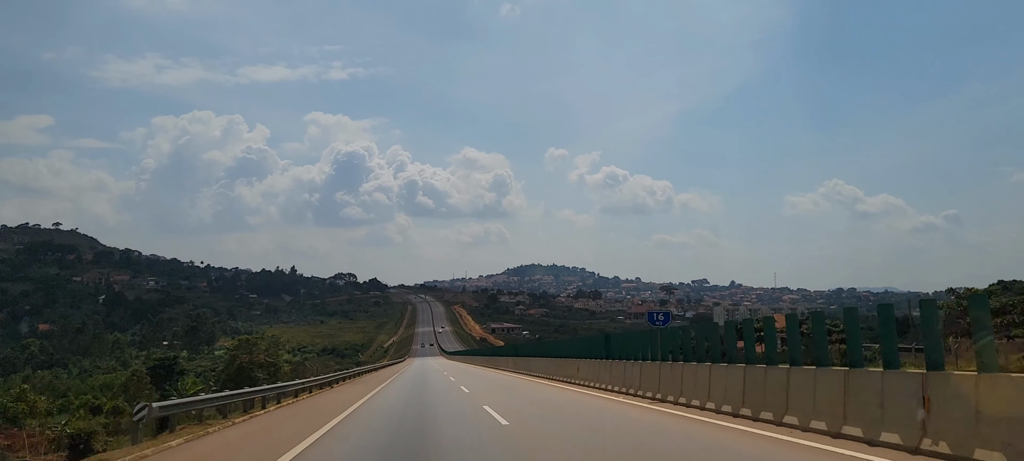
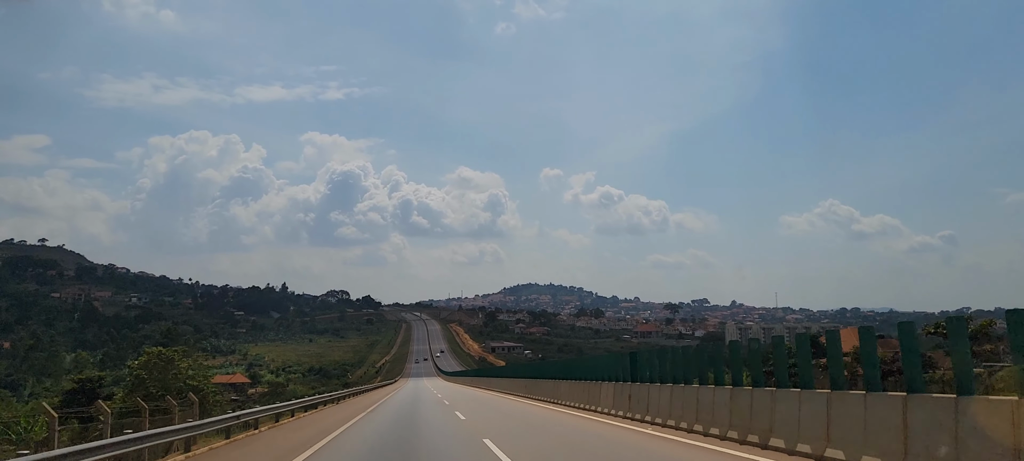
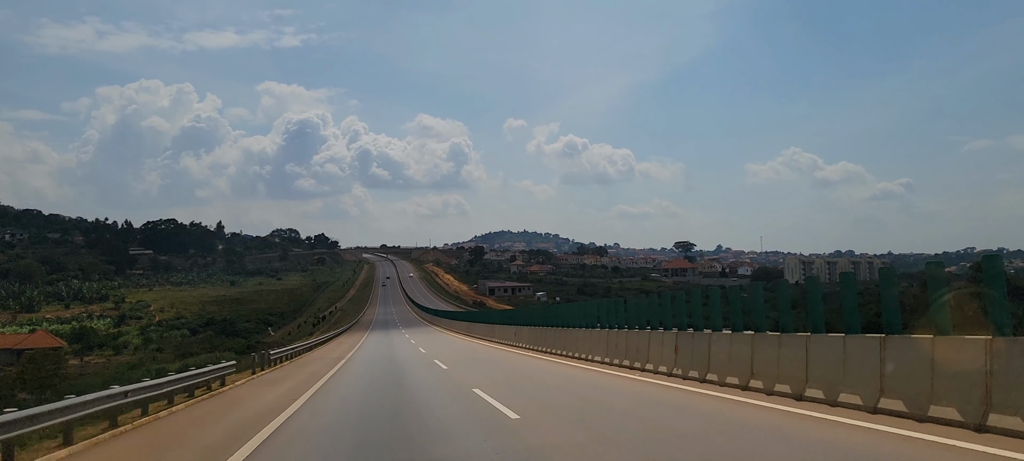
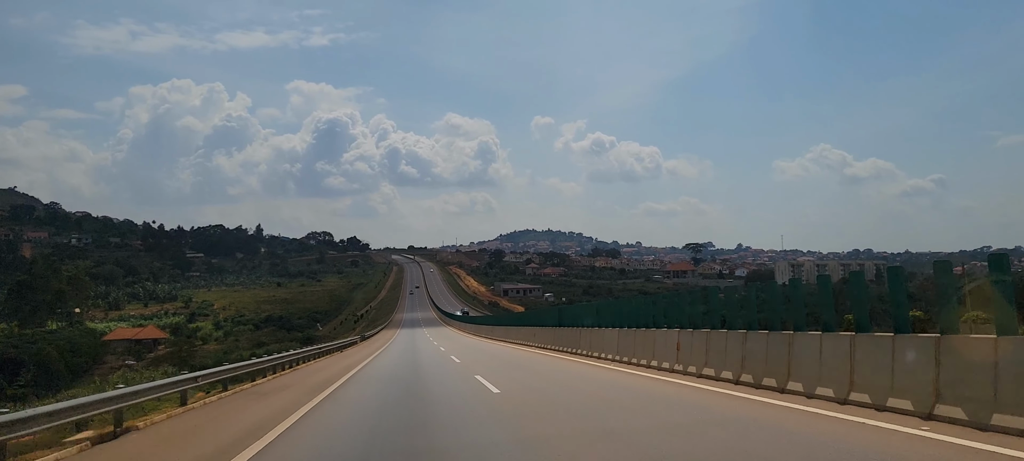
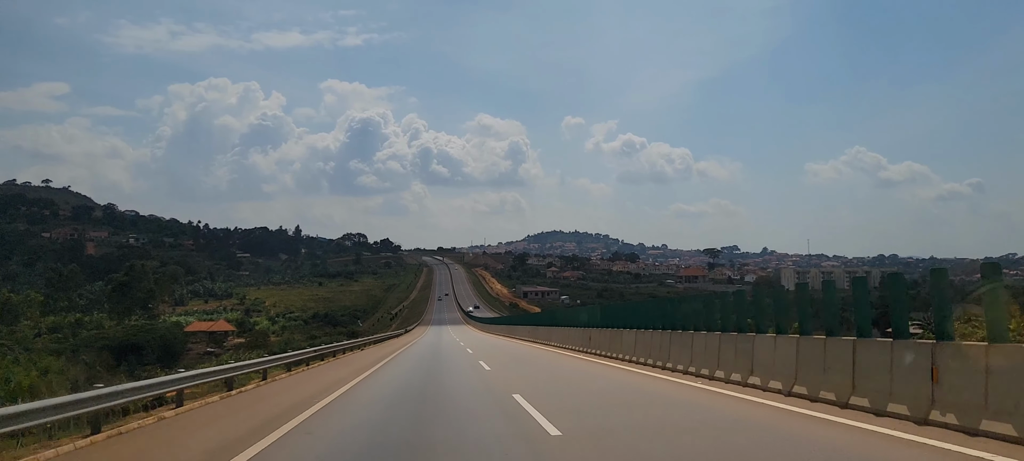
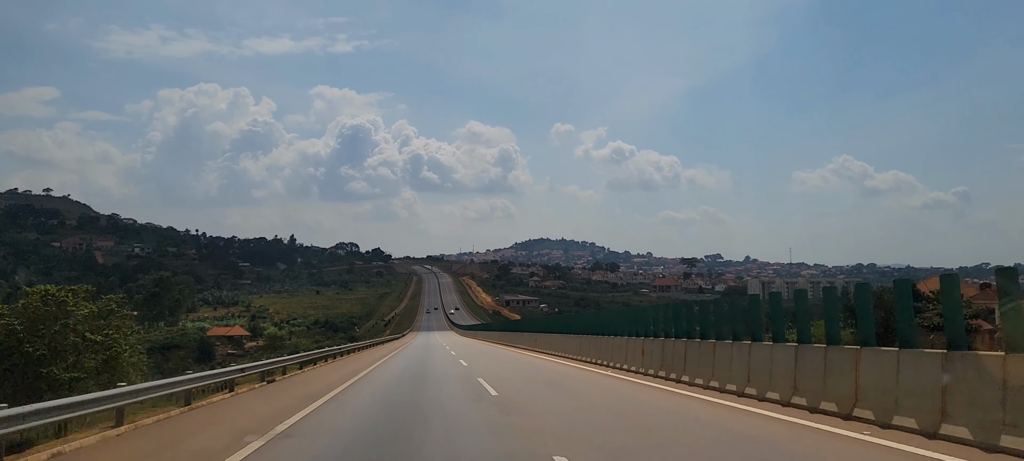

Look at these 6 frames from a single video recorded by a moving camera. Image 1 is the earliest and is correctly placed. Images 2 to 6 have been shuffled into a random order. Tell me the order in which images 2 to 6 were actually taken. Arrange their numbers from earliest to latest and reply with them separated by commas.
2, 6, 5, 4, 3
